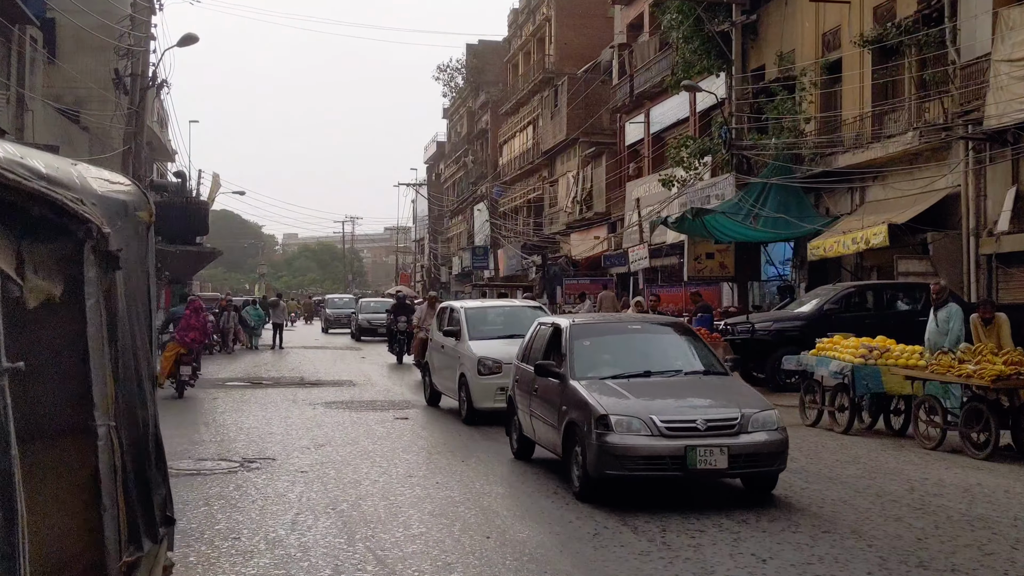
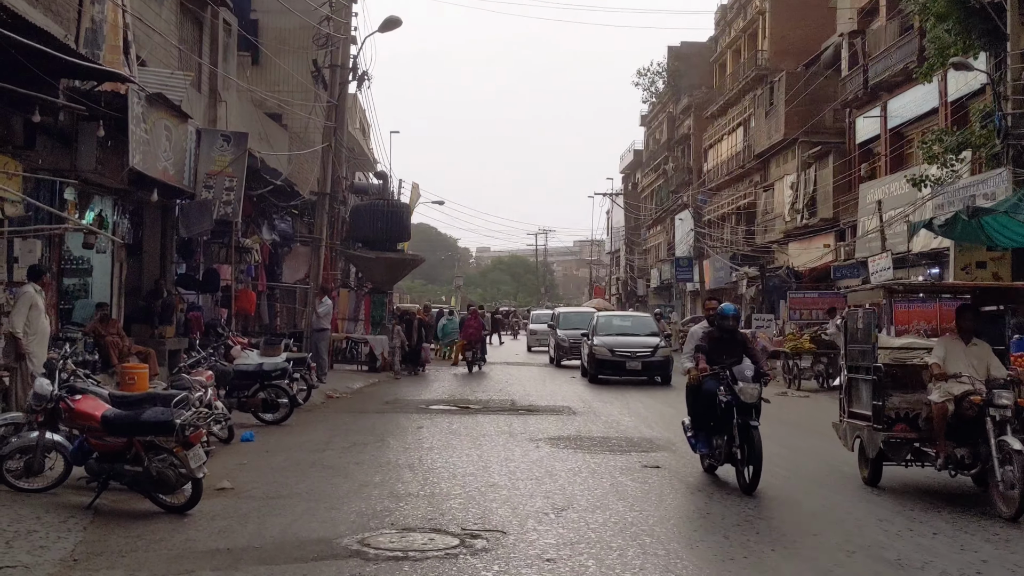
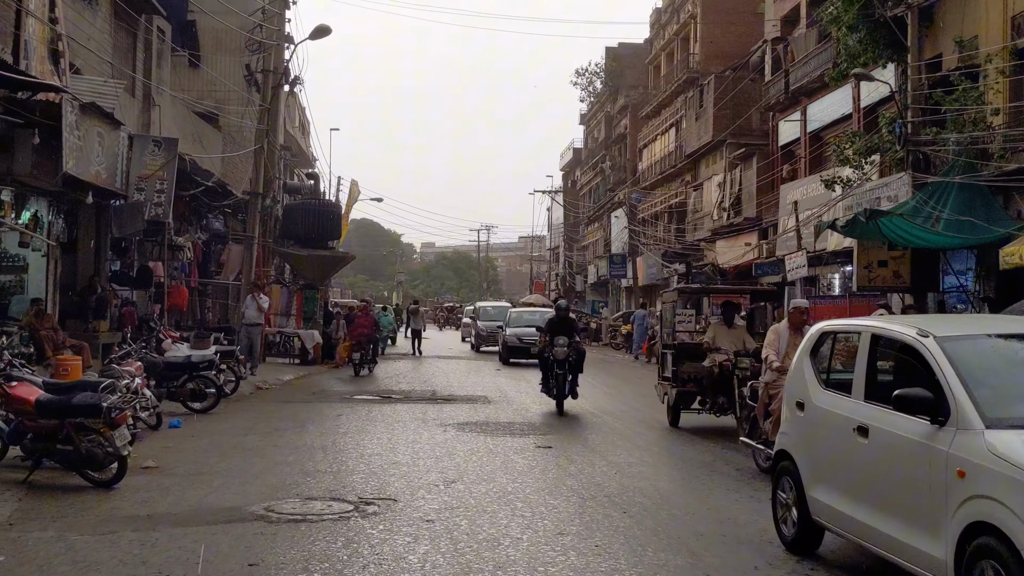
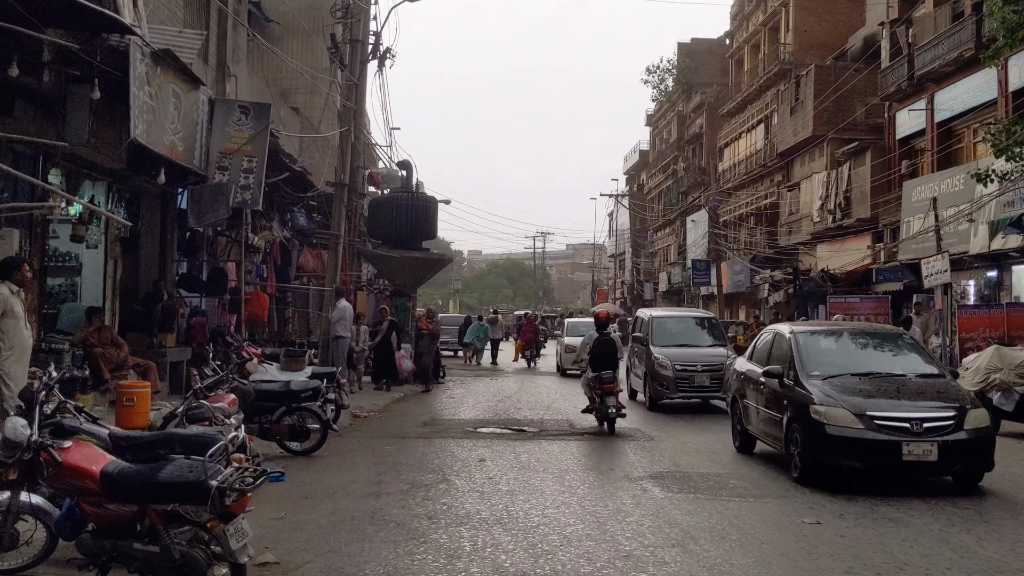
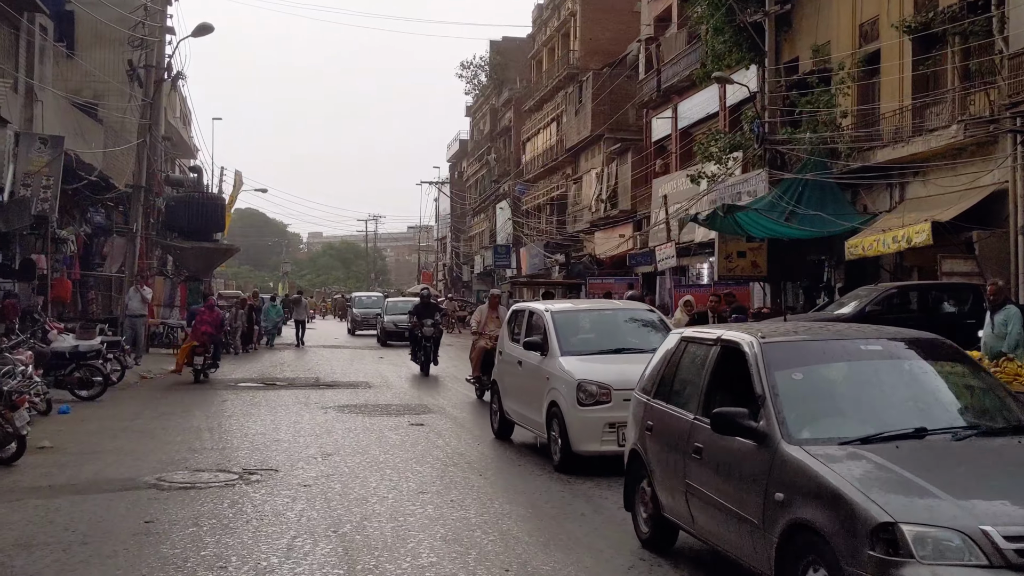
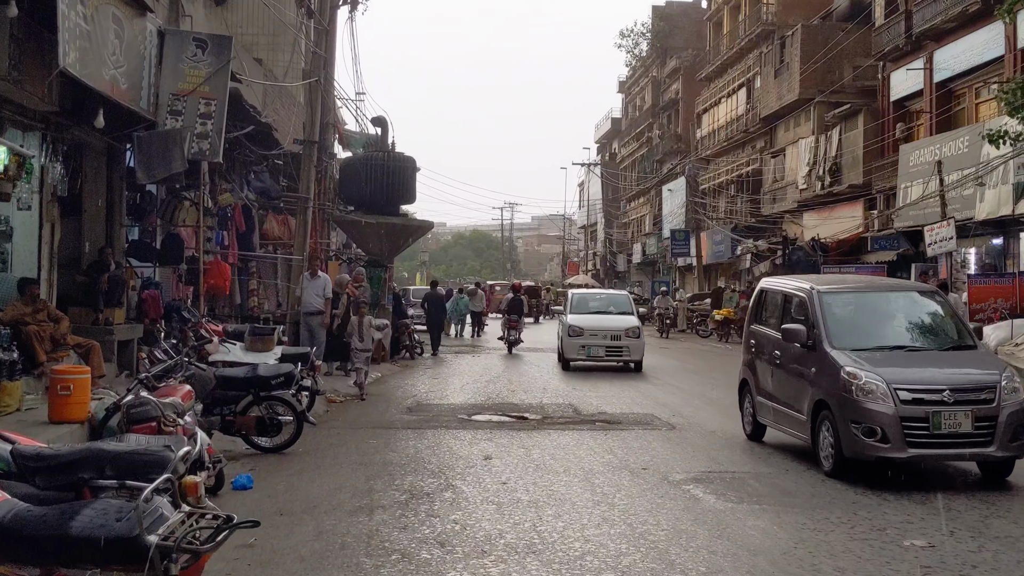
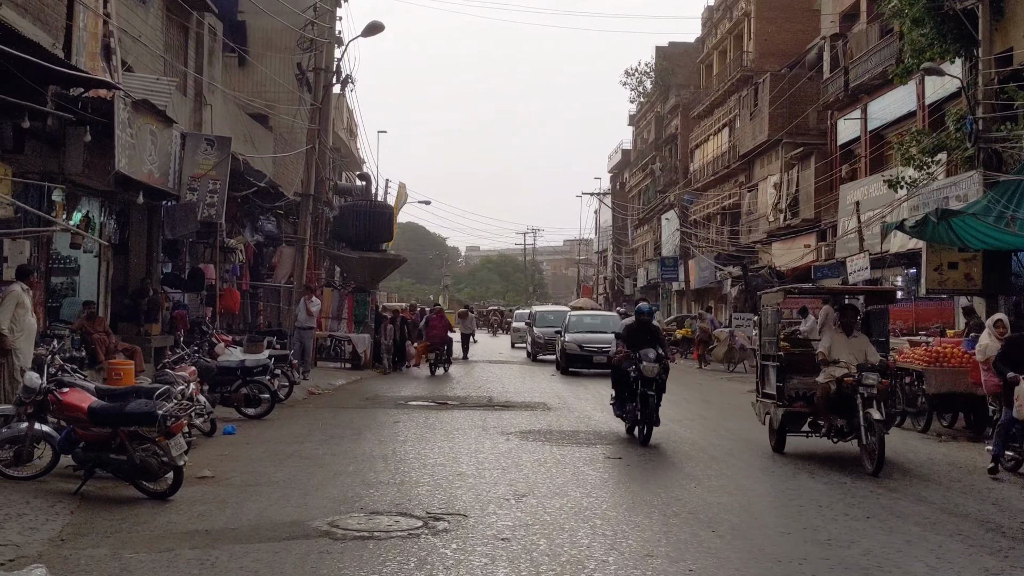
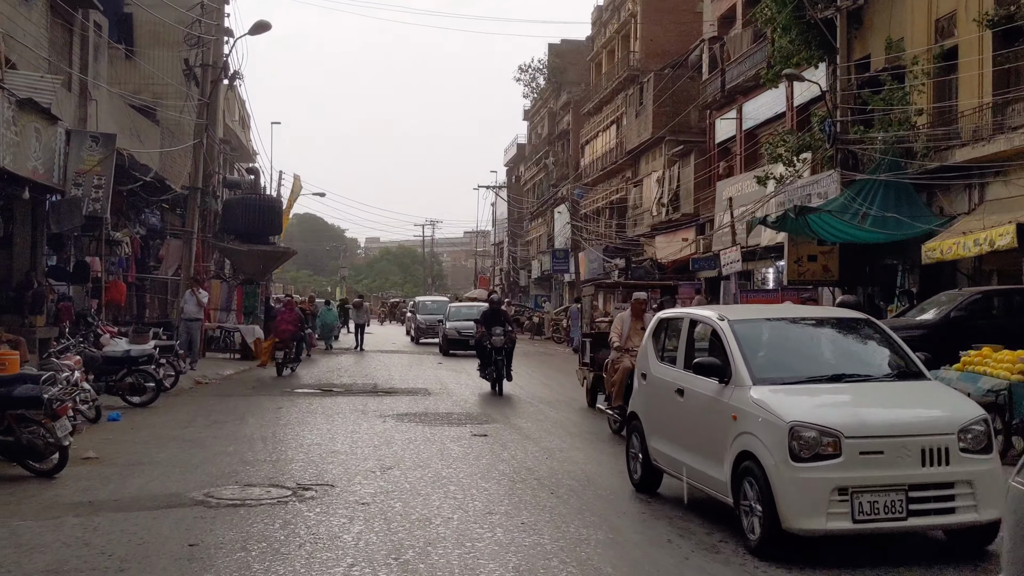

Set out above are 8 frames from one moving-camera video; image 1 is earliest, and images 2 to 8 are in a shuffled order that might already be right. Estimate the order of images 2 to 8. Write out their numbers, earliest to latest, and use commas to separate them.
5, 8, 3, 7, 2, 4, 6
